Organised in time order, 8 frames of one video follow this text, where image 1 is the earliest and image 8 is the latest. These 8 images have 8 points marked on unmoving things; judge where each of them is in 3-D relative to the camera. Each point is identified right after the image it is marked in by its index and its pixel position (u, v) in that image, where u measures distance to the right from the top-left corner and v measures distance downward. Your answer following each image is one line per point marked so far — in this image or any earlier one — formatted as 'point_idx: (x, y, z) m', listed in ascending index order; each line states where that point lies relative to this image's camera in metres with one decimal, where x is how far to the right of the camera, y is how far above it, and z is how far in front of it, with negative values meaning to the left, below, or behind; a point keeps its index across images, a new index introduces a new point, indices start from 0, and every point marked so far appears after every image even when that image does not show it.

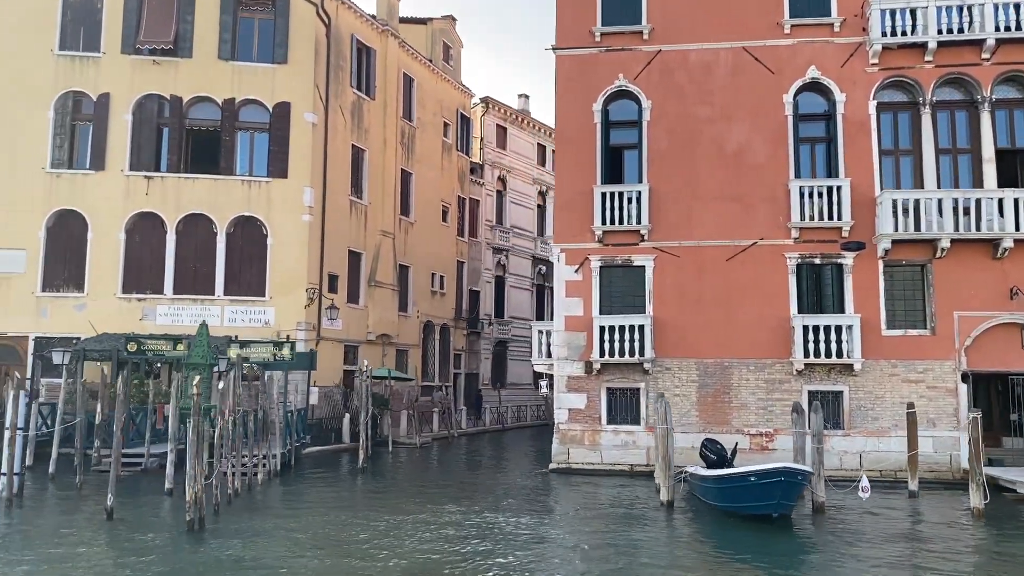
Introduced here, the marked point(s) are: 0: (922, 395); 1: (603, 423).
0: (+7.8, -2.0, +17.1) m
1: (+1.8, -2.7, +18.0) m
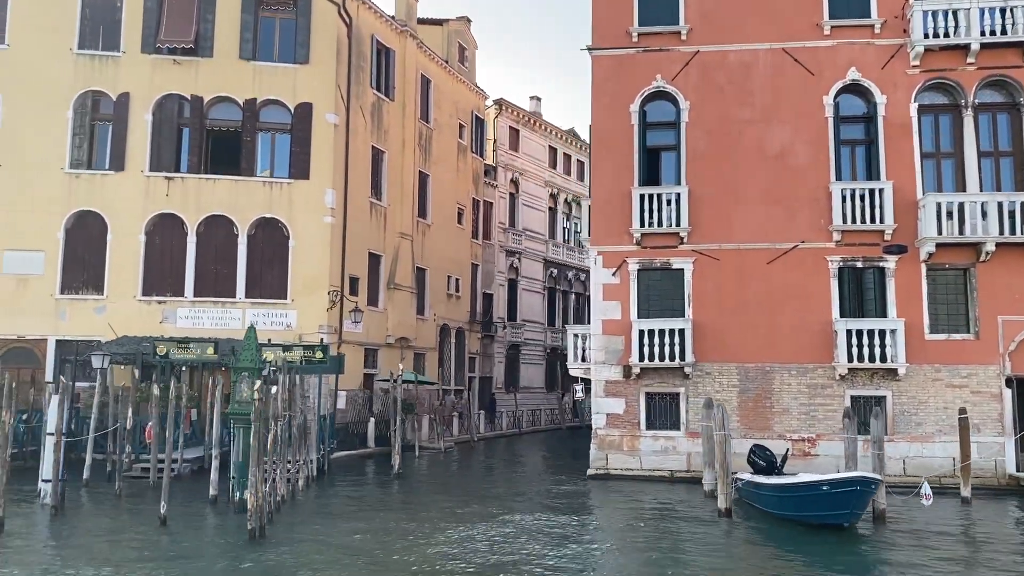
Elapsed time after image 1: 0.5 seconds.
0: (+8.6, -2.1, +16.9) m
1: (+2.6, -2.8, +17.8) m
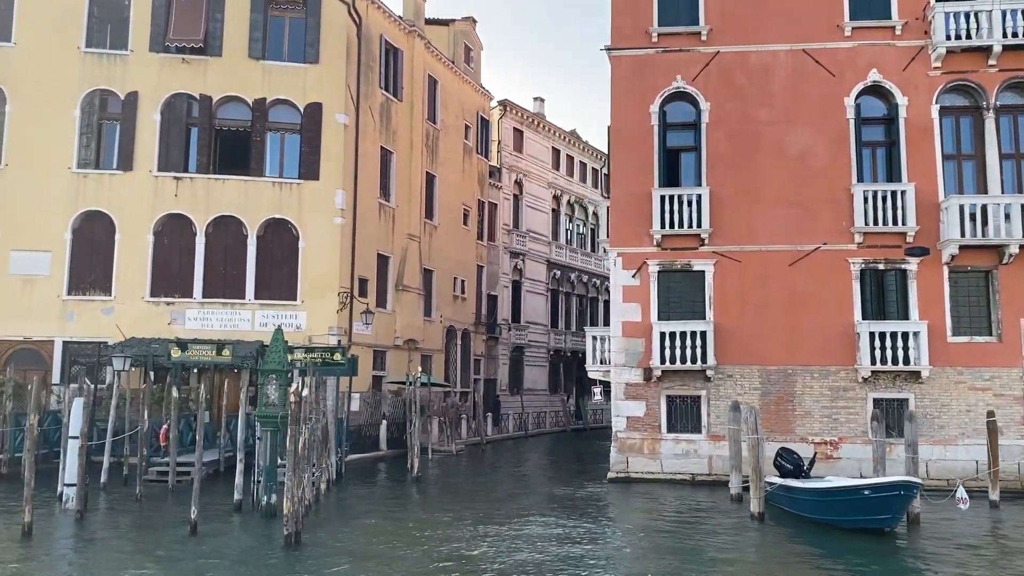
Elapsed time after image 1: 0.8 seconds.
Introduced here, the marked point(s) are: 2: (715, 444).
0: (+9.0, -2.2, +16.9) m
1: (+3.0, -2.8, +17.7) m
2: (+3.9, -3.0, +17.4) m
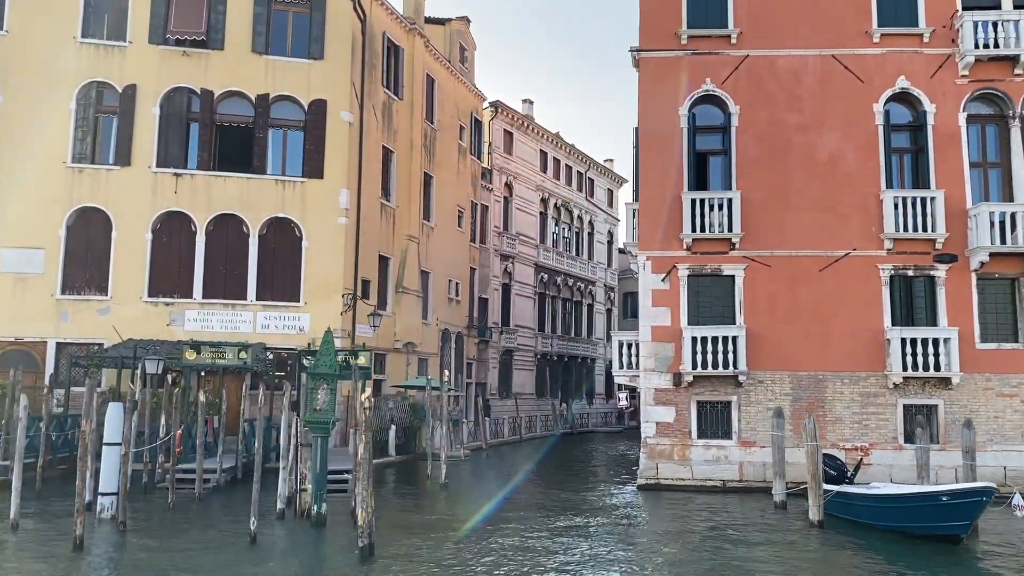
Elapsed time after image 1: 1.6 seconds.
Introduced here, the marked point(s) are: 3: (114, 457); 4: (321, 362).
0: (+9.6, -2.3, +17.0) m
1: (+3.5, -2.9, +17.5) m
2: (+4.5, -3.1, +17.3) m
3: (-5.5, -2.4, +12.6) m
4: (-2.6, -1.0, +12.7) m
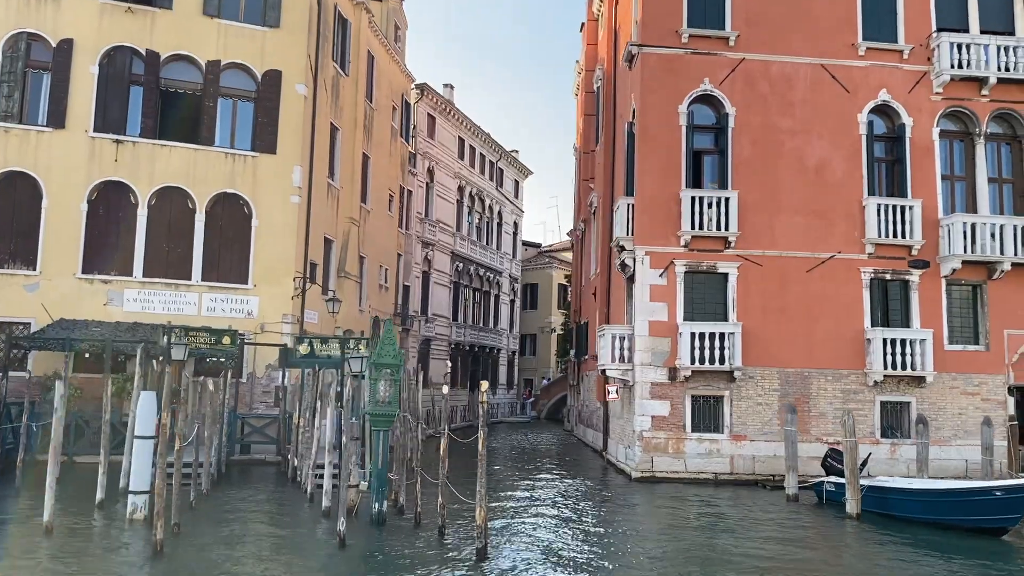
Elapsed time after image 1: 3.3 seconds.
0: (+9.5, -2.4, +18.3) m
1: (+3.5, -2.8, +17.8) m
2: (+4.4, -3.1, +17.7) m
3: (-4.6, -2.1, +11.4) m
4: (-1.7, -0.8, +12.0) m
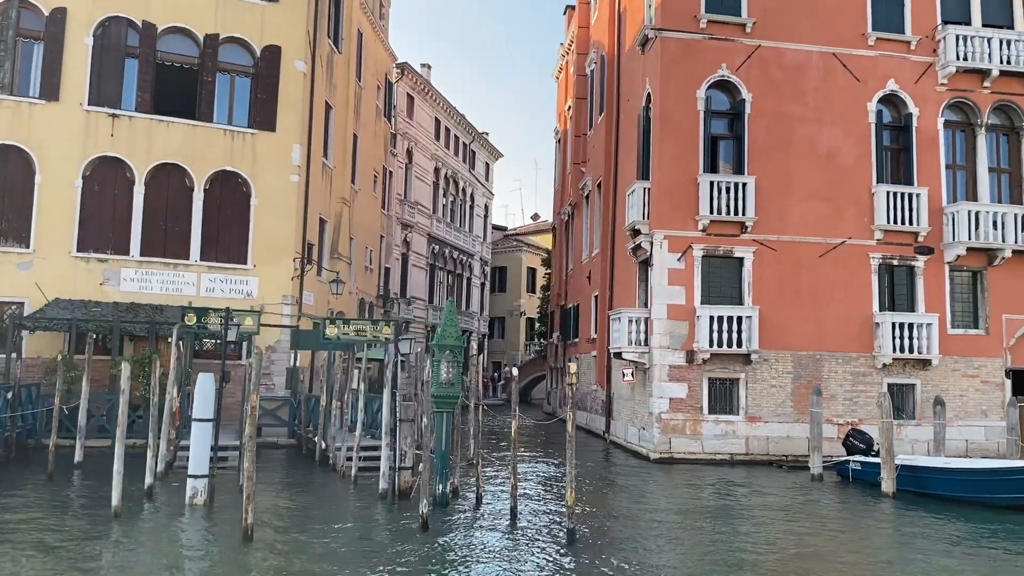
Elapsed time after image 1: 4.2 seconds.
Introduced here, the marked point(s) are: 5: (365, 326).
0: (+9.9, -2.1, +19.0) m
1: (+3.9, -2.5, +18.0) m
2: (+4.8, -2.8, +18.1) m
3: (-3.8, -1.8, +11.1) m
4: (-0.9, -0.6, +11.9) m
5: (-2.8, -0.7, +16.4) m
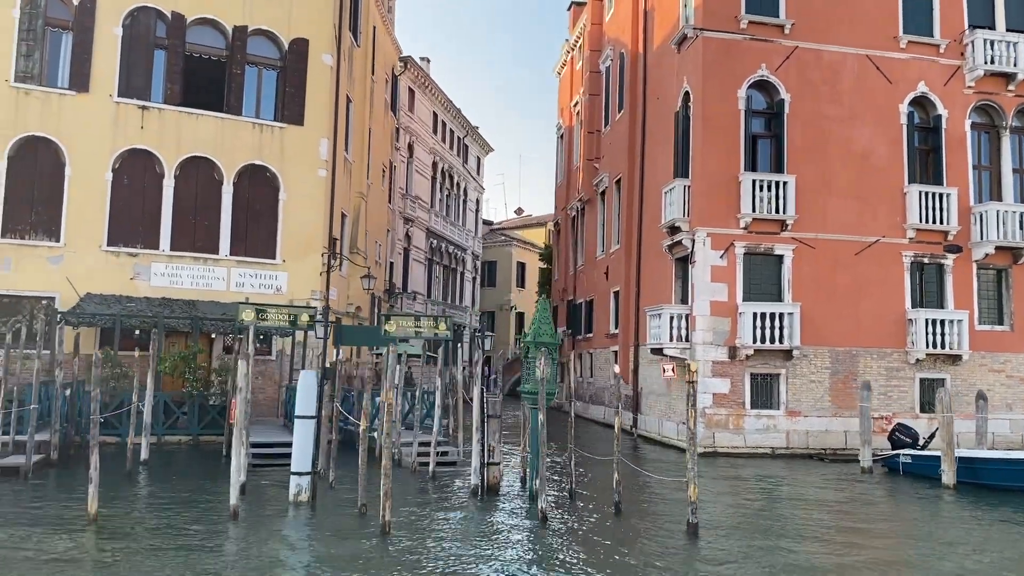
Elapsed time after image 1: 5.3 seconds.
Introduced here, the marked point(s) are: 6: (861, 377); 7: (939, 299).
0: (+10.7, -2.1, +19.6) m
1: (+4.8, -2.4, +18.4) m
2: (+5.8, -2.7, +18.5) m
3: (-2.5, -1.8, +11.1) m
4: (+0.3, -0.6, +12.0) m
5: (-1.8, -0.6, +16.5) m
6: (+7.3, -1.9, +18.9) m
7: (+9.3, -0.3, +19.7) m
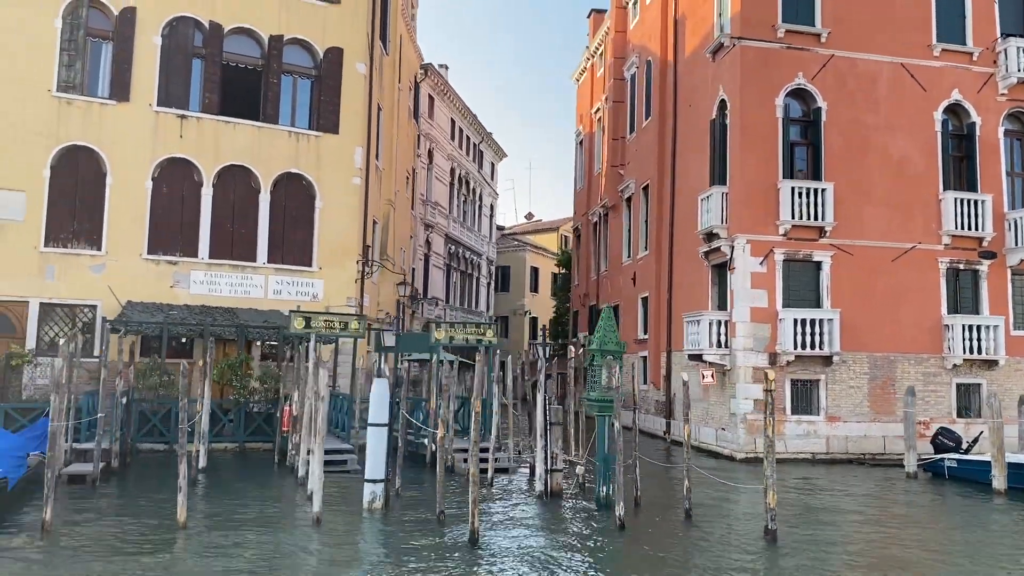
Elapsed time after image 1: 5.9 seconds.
0: (+11.6, -2.2, +19.7) m
1: (+5.7, -2.6, +18.5) m
2: (+6.6, -2.8, +18.6) m
3: (-1.6, -1.9, +11.2) m
4: (+1.2, -0.7, +12.1) m
5: (-0.9, -0.8, +16.6) m
6: (+8.2, -2.0, +19.0) m
7: (+10.2, -0.4, +19.9) m
